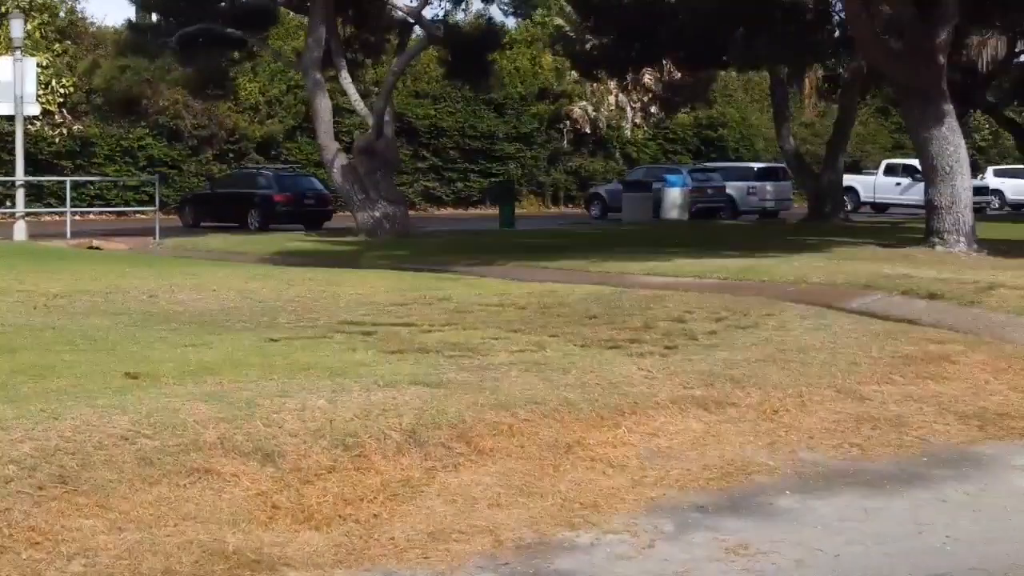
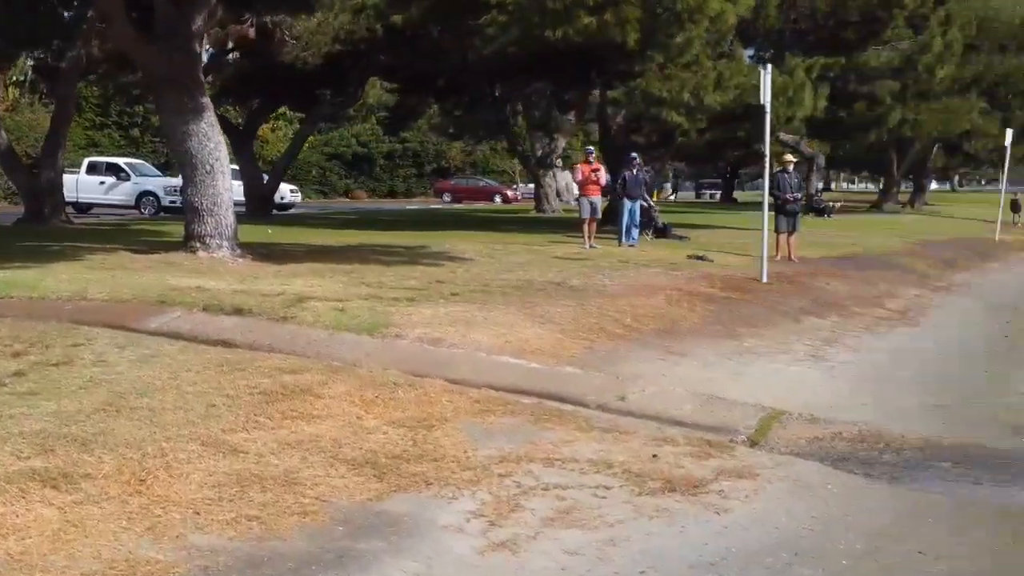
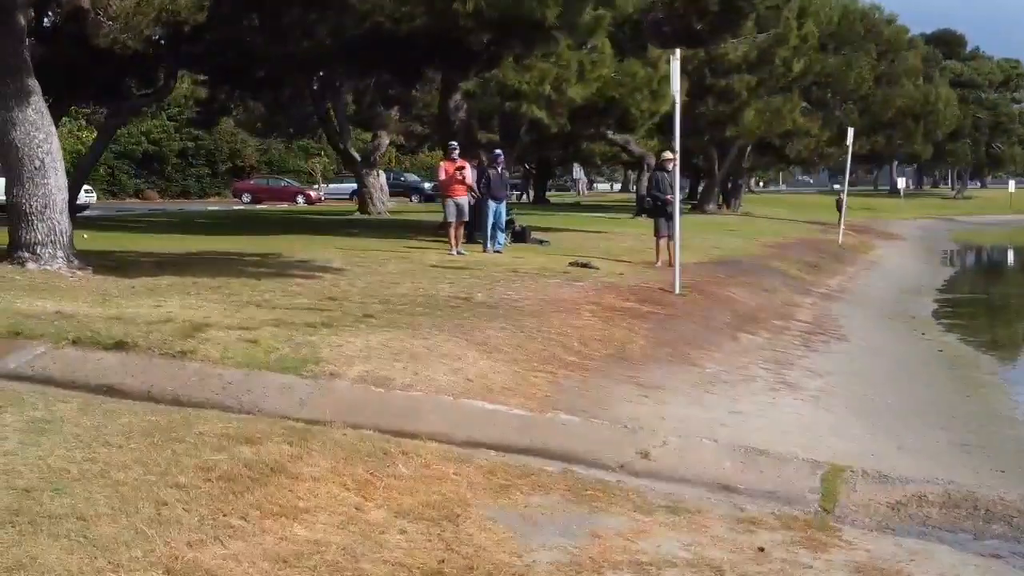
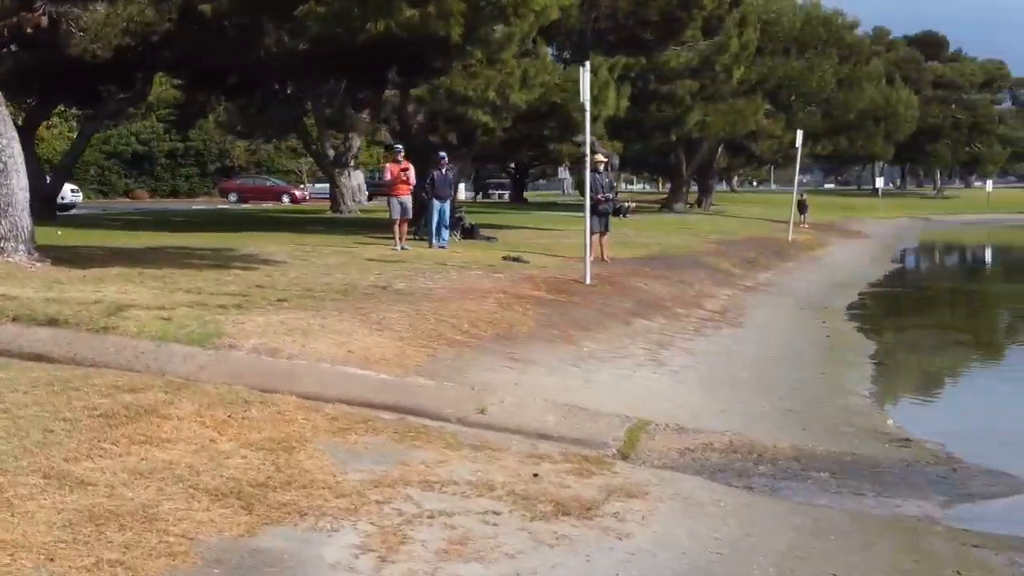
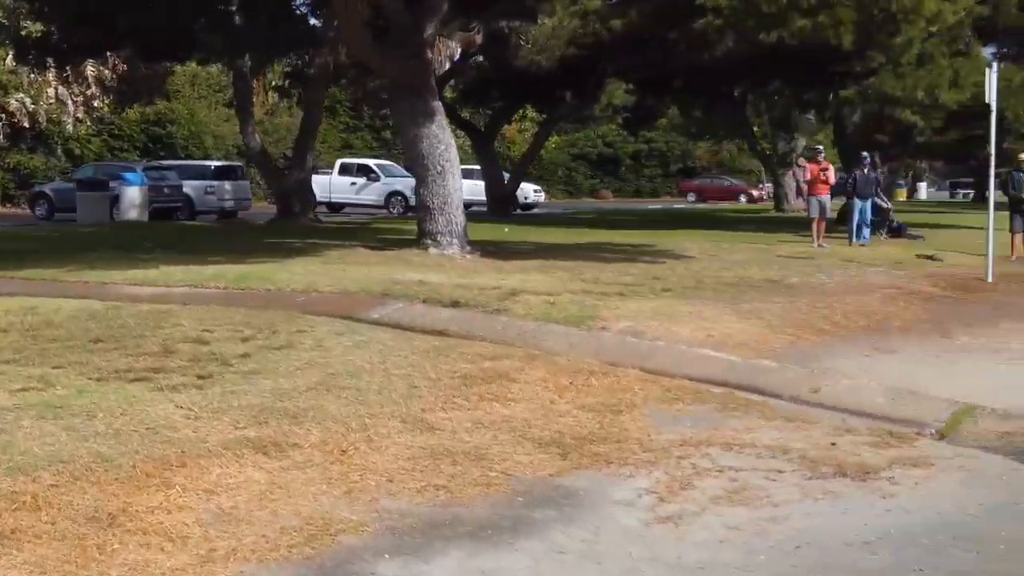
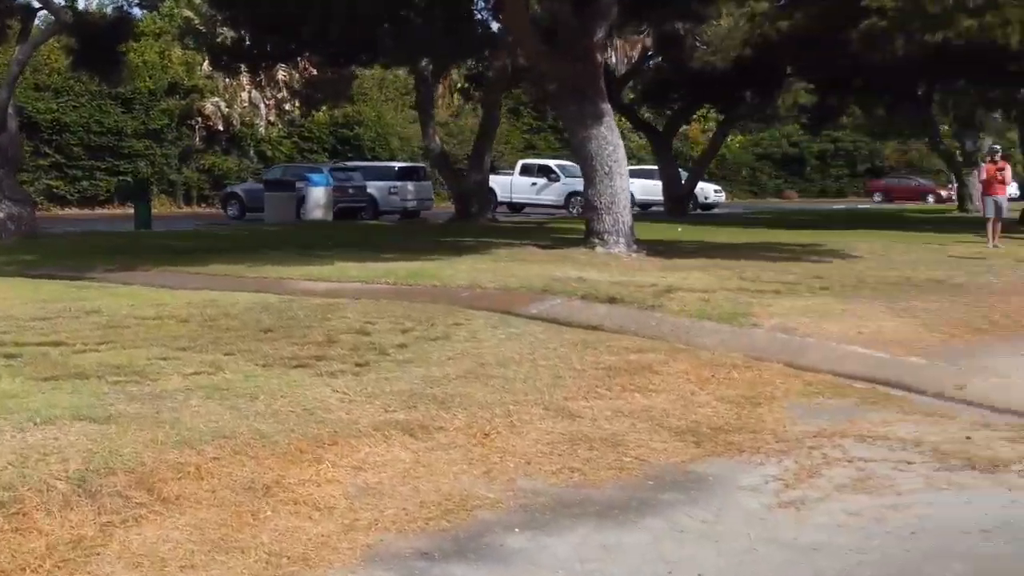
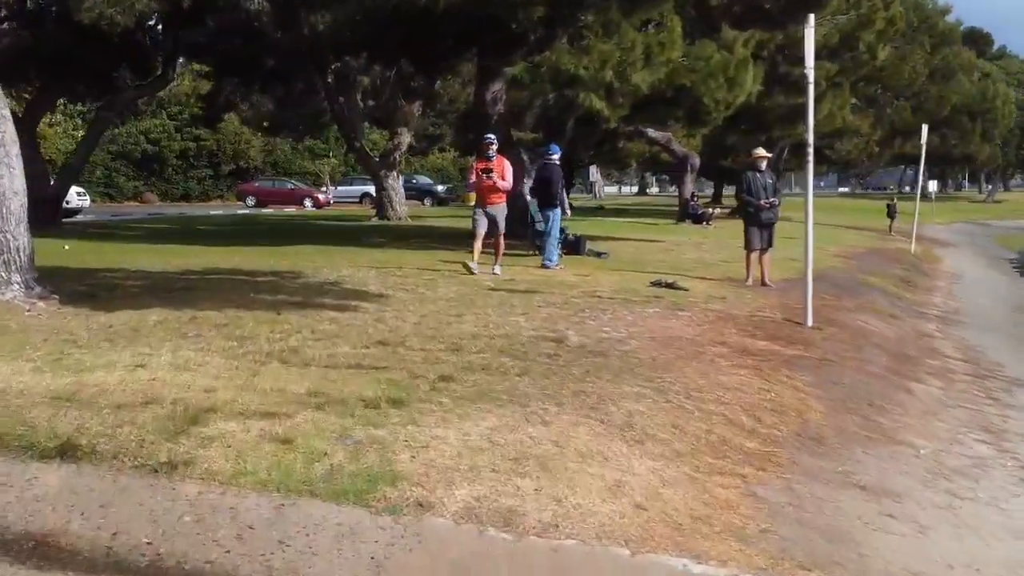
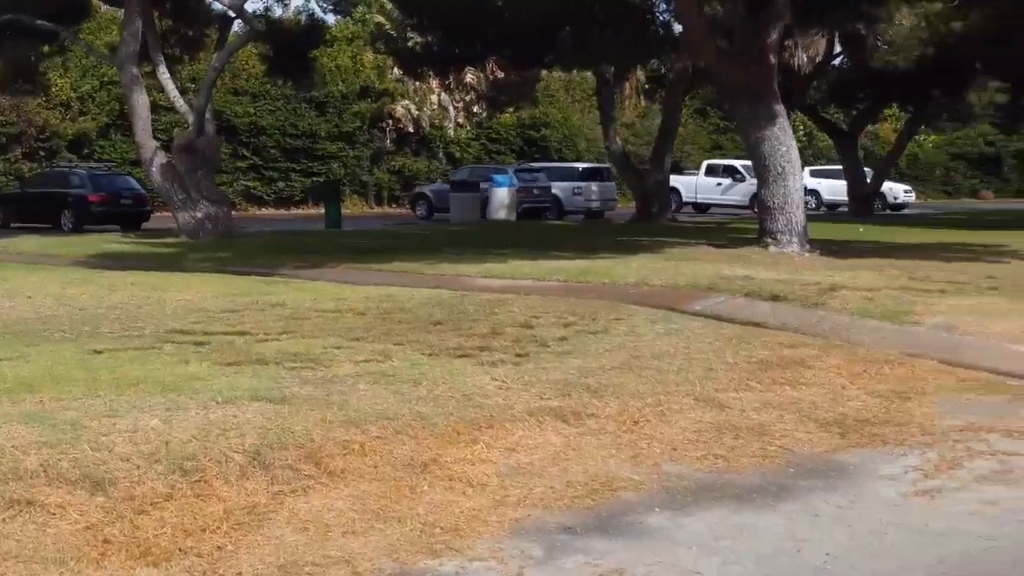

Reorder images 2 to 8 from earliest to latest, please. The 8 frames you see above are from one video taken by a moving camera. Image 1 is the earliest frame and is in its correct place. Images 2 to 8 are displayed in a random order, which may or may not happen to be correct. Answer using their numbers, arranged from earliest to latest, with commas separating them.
8, 6, 5, 2, 4, 3, 7
